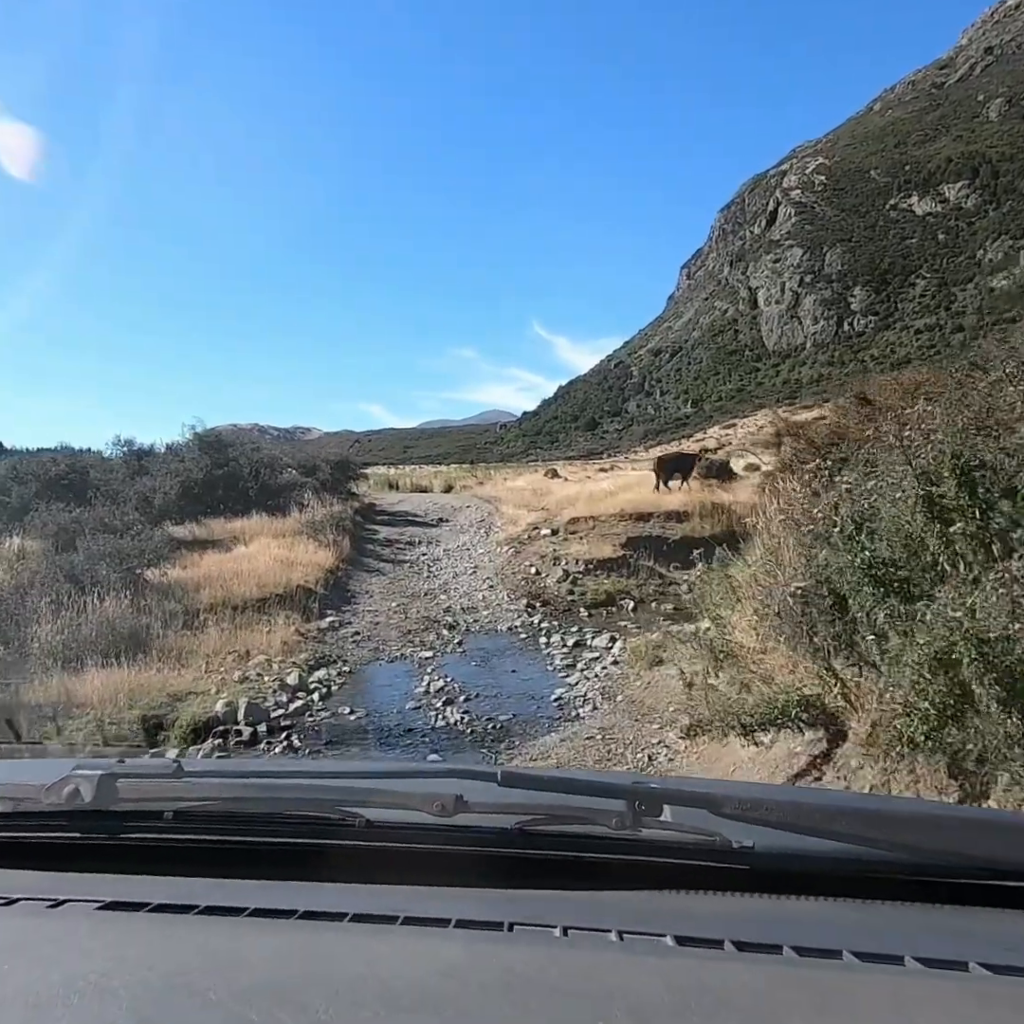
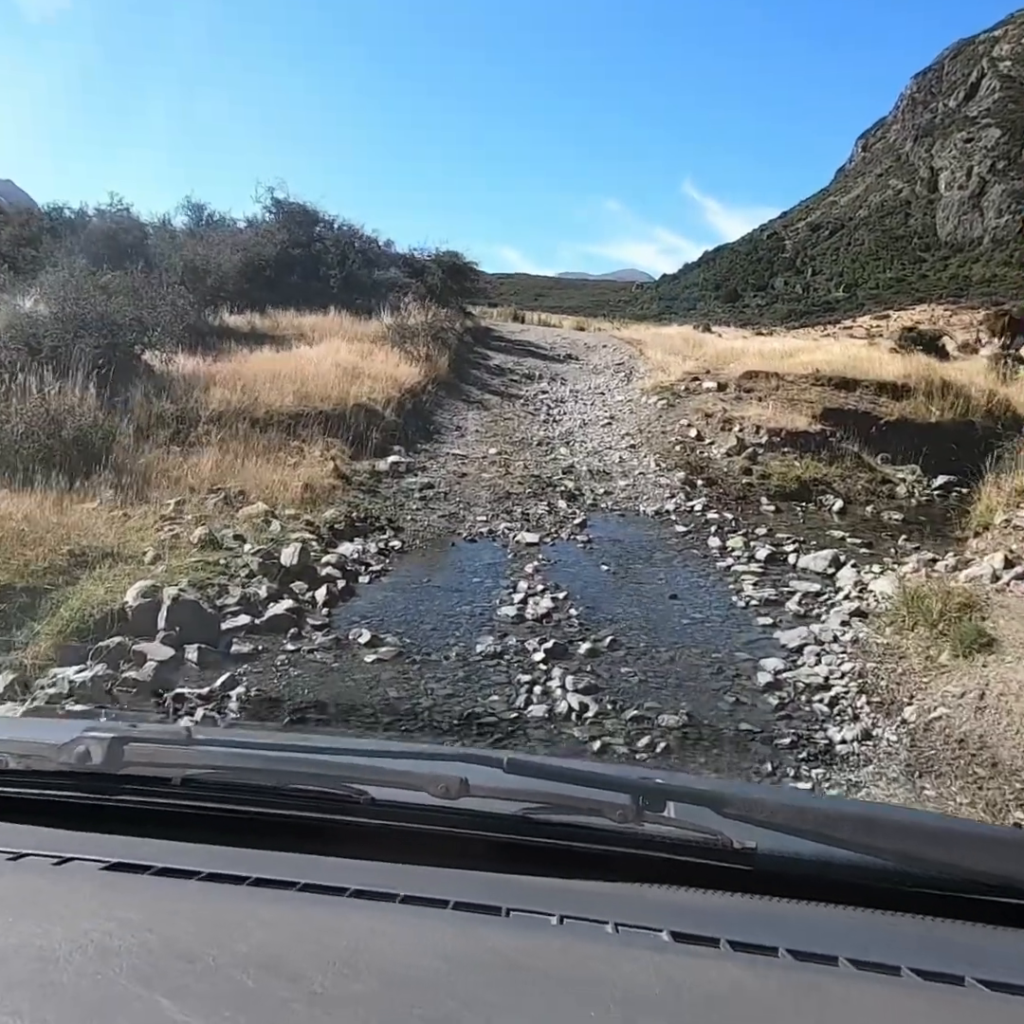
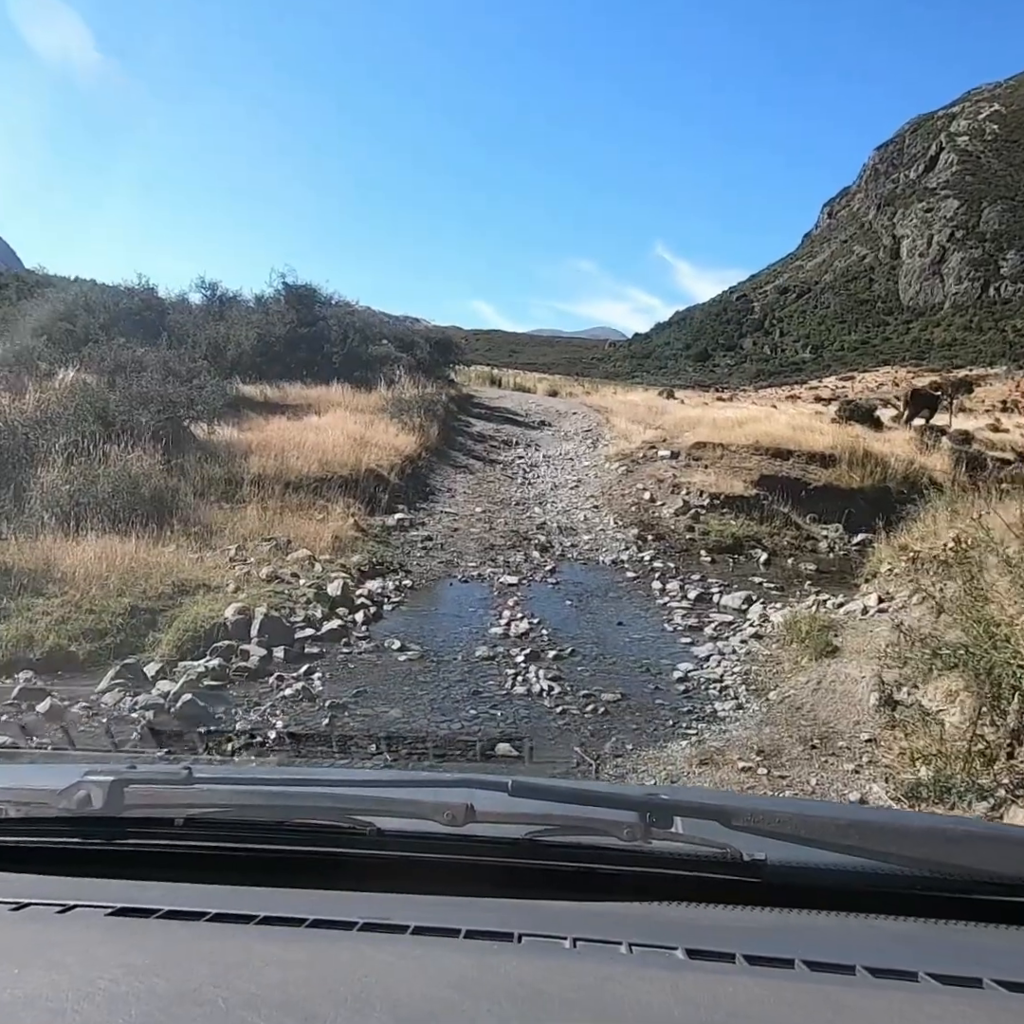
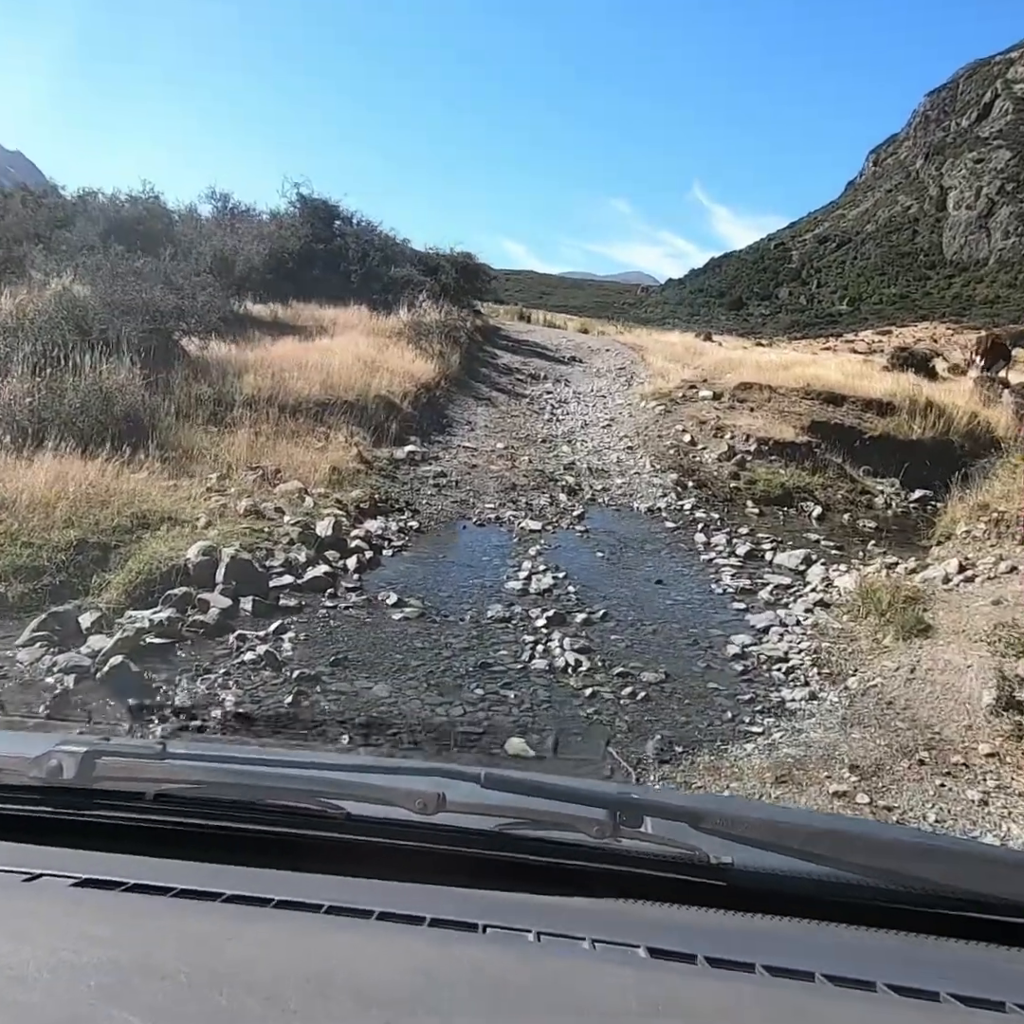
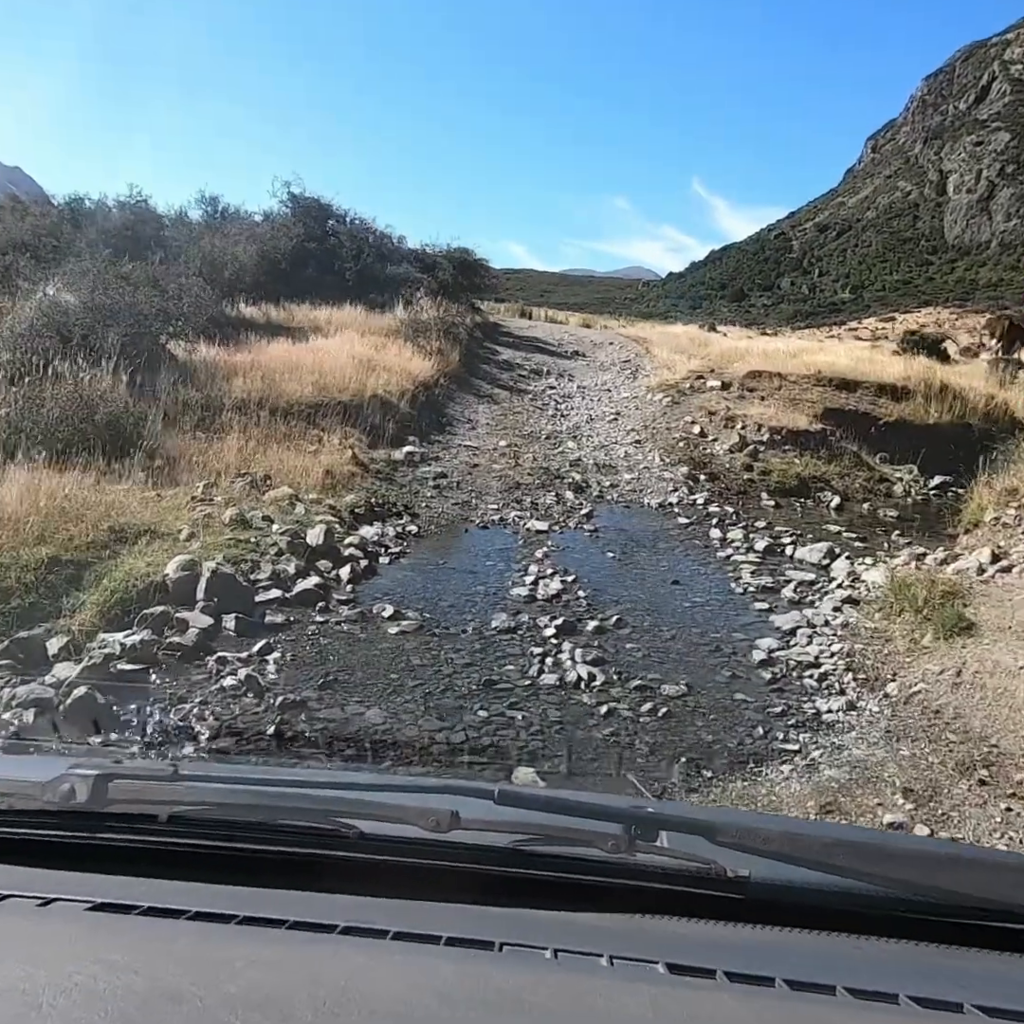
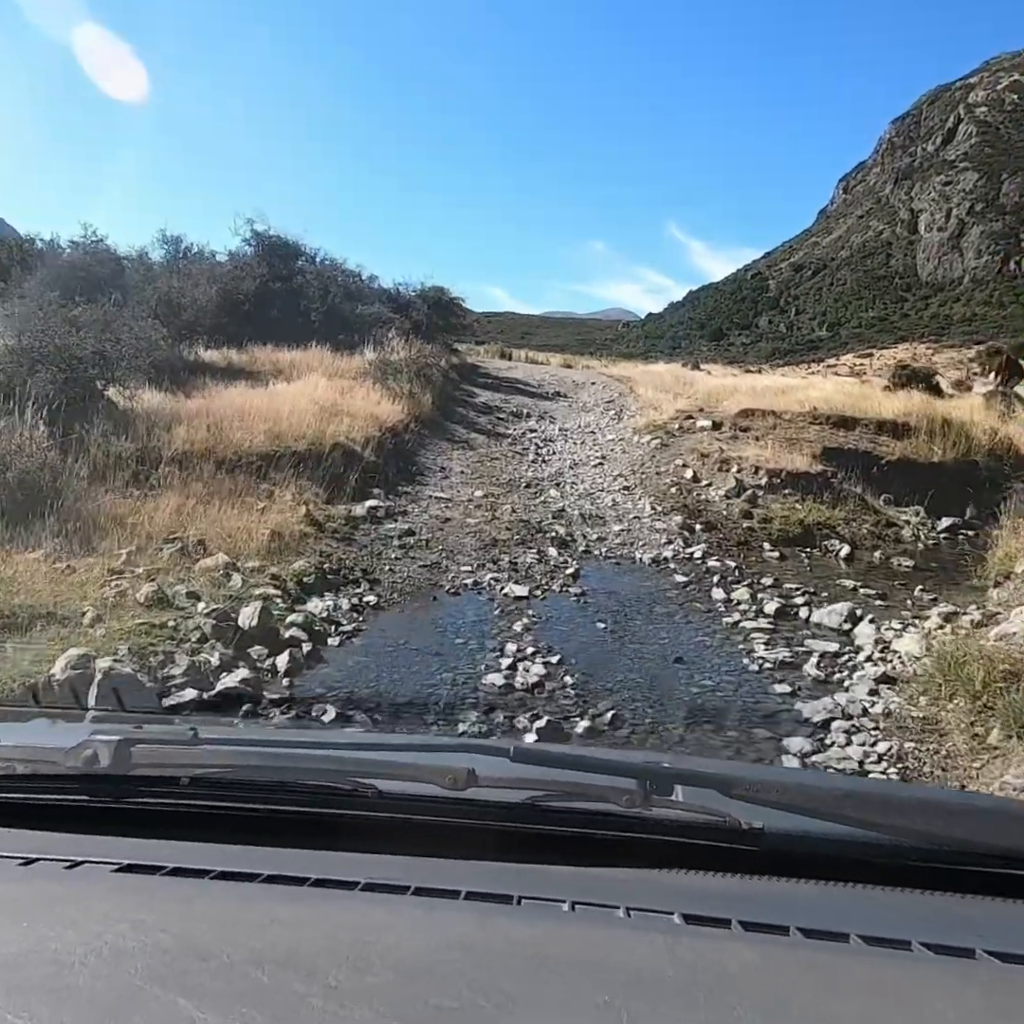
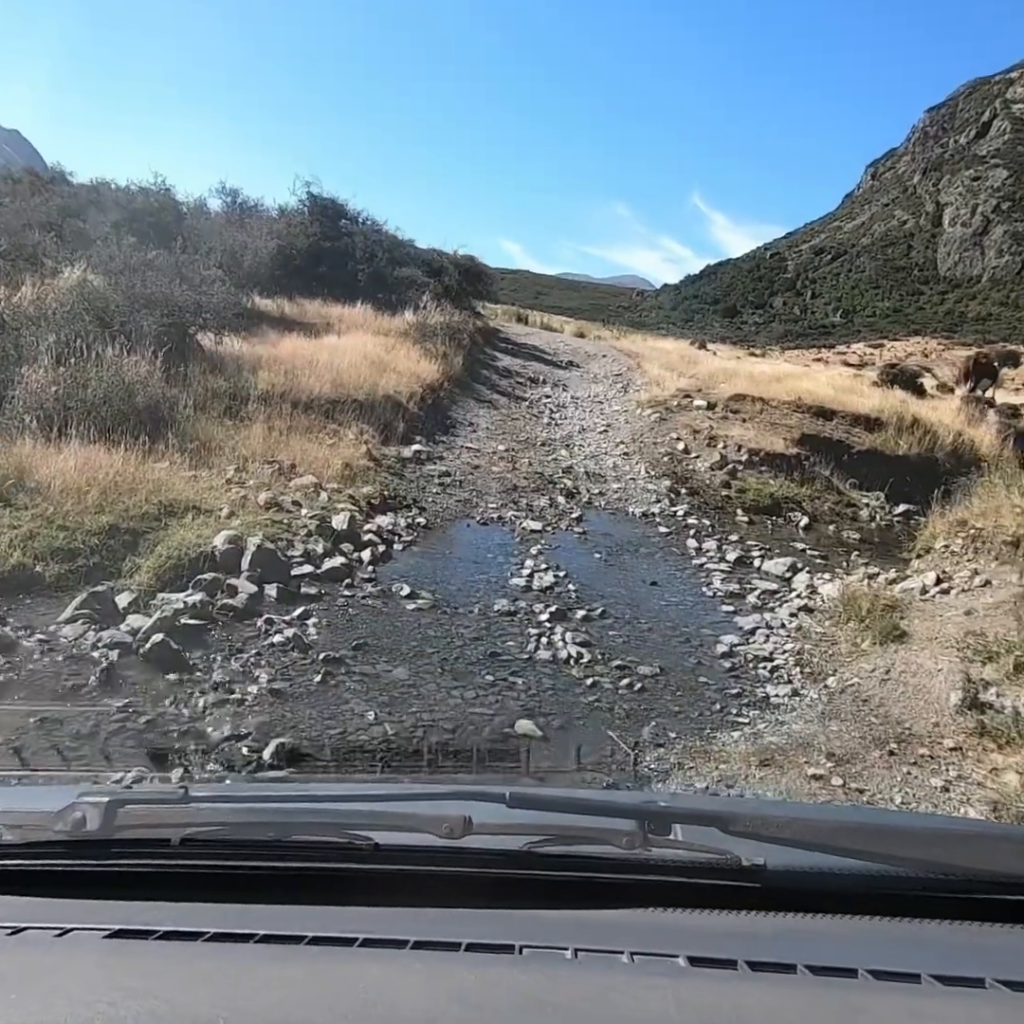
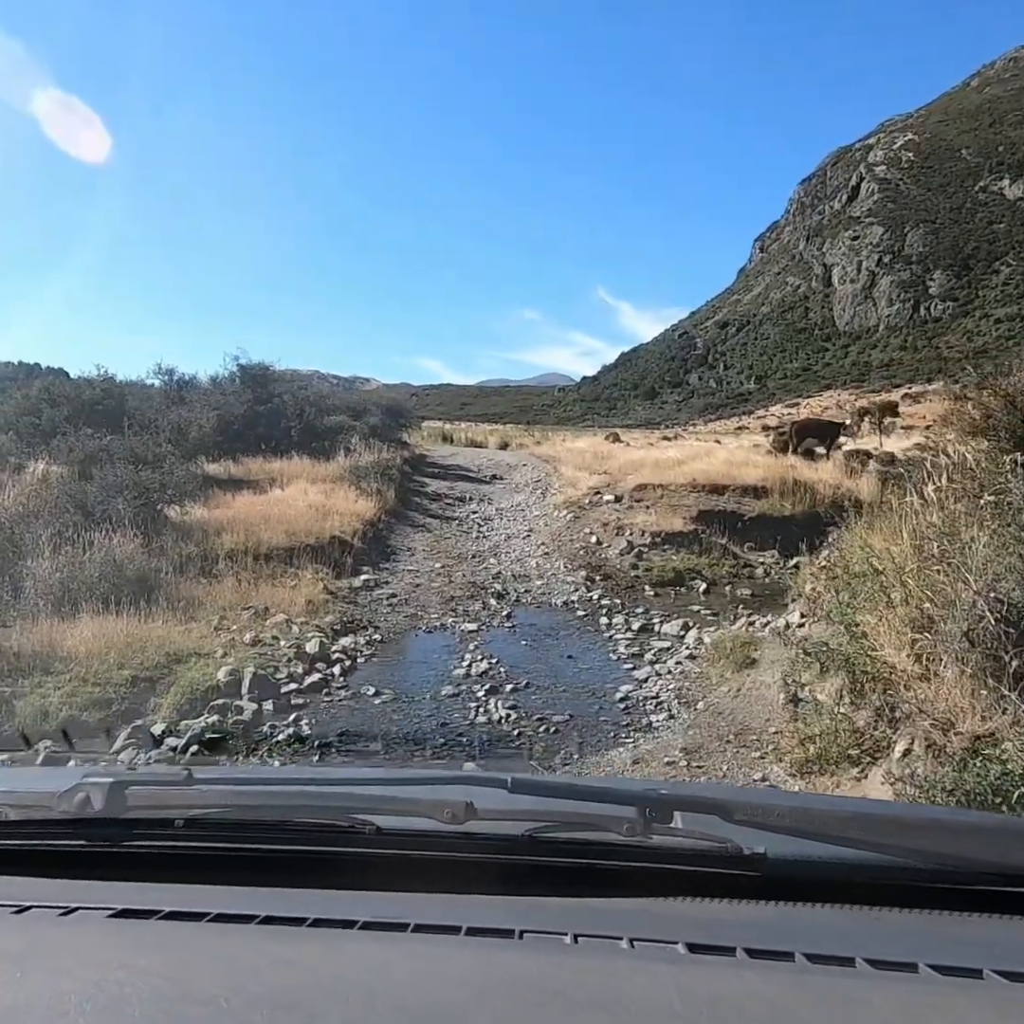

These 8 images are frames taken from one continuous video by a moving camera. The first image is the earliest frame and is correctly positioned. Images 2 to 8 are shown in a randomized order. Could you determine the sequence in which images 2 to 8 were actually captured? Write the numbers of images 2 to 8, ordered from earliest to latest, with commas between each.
8, 3, 7, 4, 5, 2, 6
